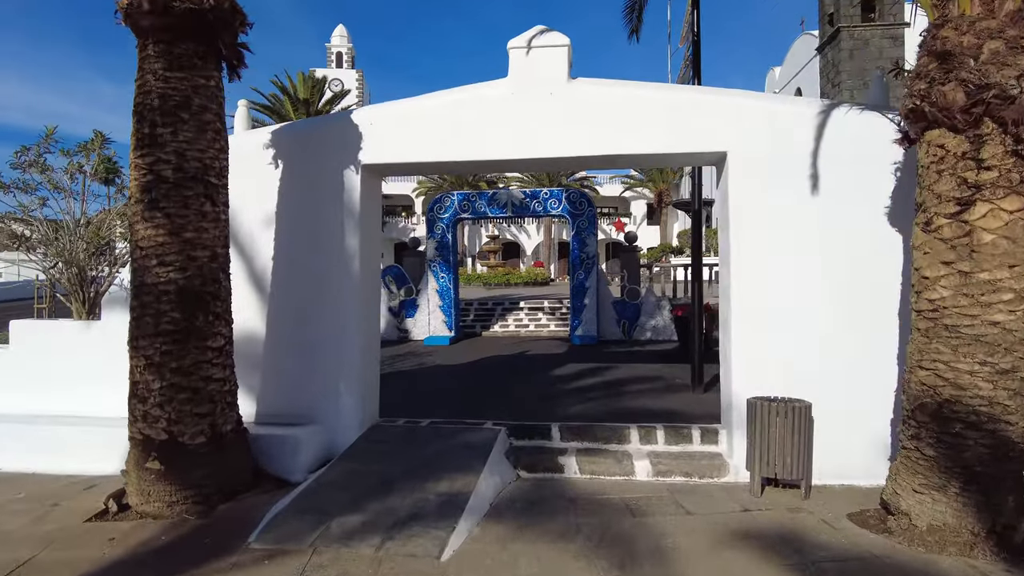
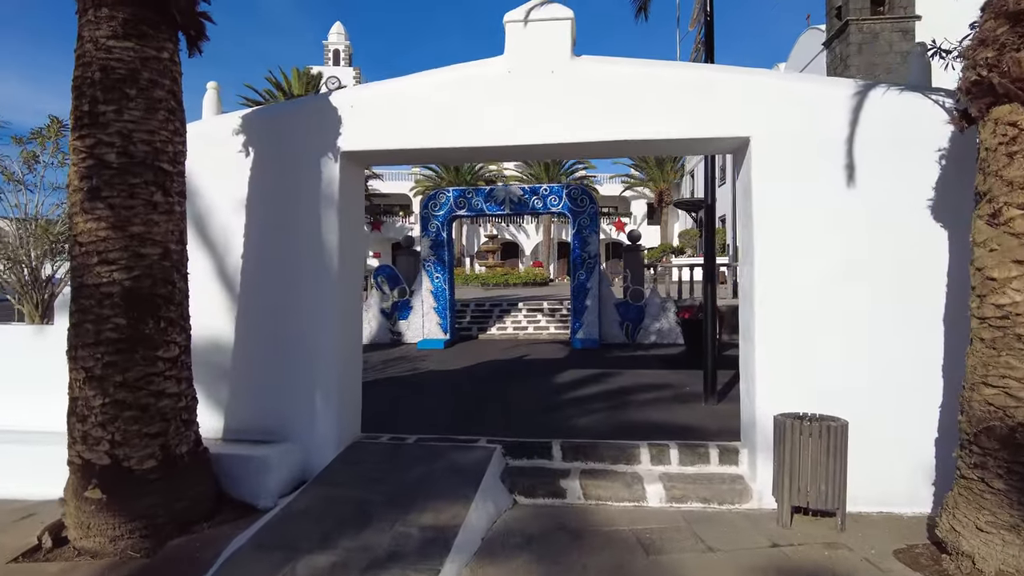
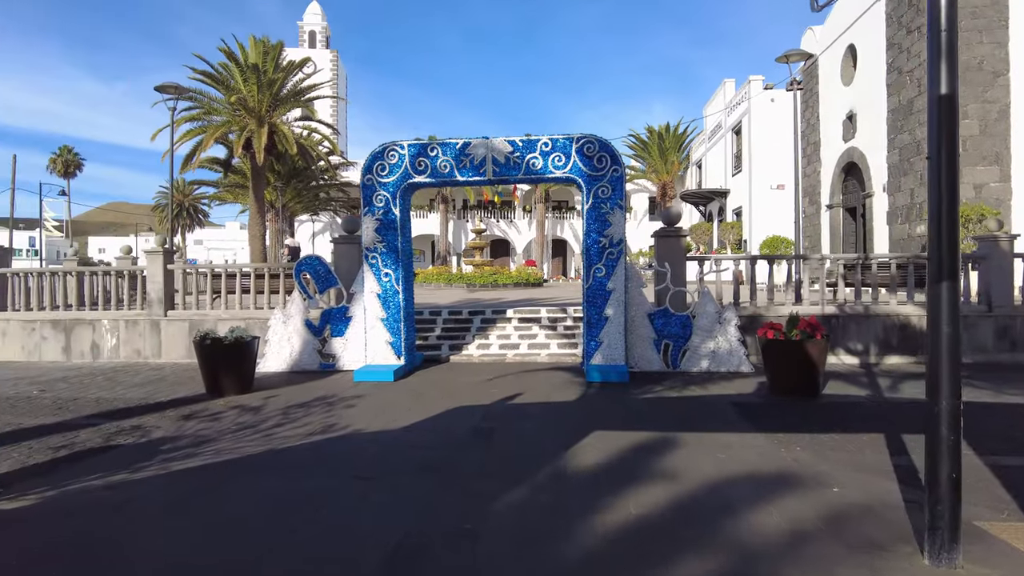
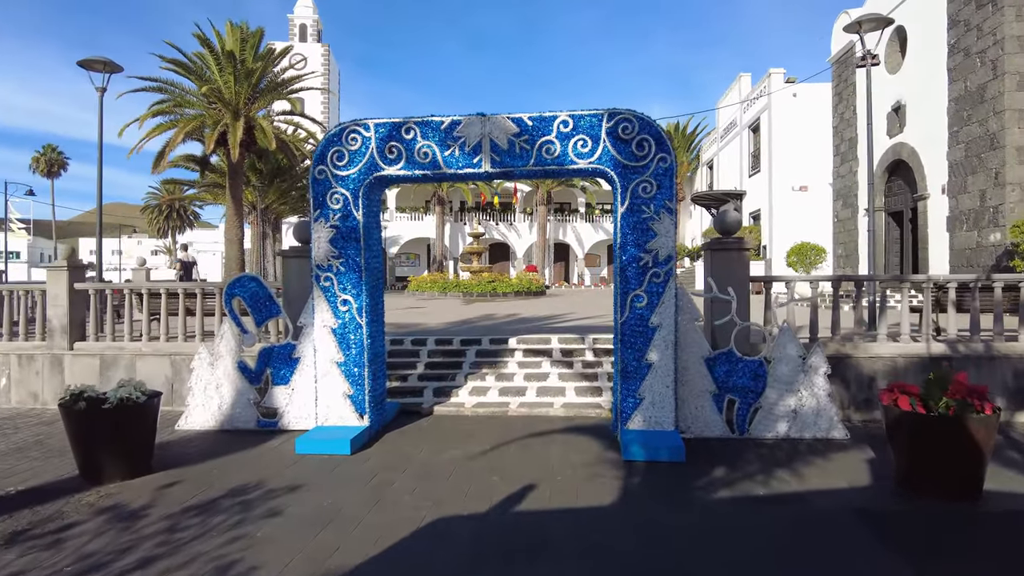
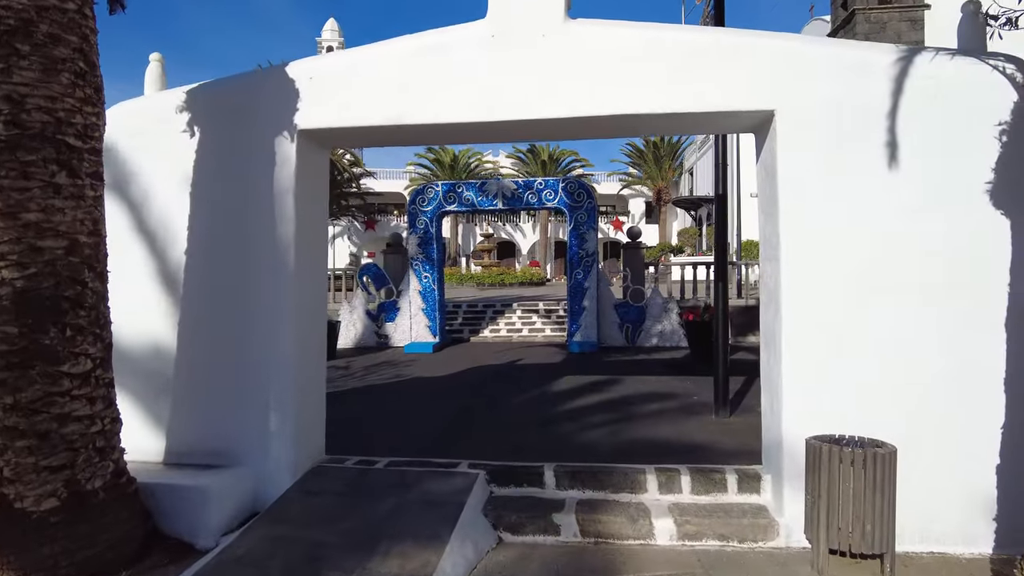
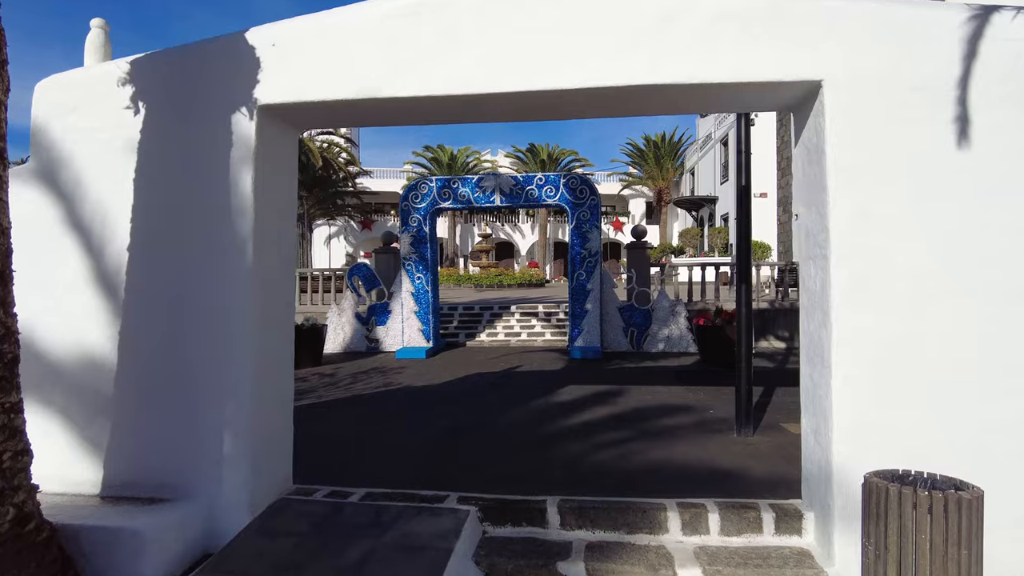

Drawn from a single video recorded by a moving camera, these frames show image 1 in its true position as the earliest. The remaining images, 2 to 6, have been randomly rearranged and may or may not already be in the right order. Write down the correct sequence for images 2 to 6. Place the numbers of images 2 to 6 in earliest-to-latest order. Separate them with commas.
2, 5, 6, 3, 4
